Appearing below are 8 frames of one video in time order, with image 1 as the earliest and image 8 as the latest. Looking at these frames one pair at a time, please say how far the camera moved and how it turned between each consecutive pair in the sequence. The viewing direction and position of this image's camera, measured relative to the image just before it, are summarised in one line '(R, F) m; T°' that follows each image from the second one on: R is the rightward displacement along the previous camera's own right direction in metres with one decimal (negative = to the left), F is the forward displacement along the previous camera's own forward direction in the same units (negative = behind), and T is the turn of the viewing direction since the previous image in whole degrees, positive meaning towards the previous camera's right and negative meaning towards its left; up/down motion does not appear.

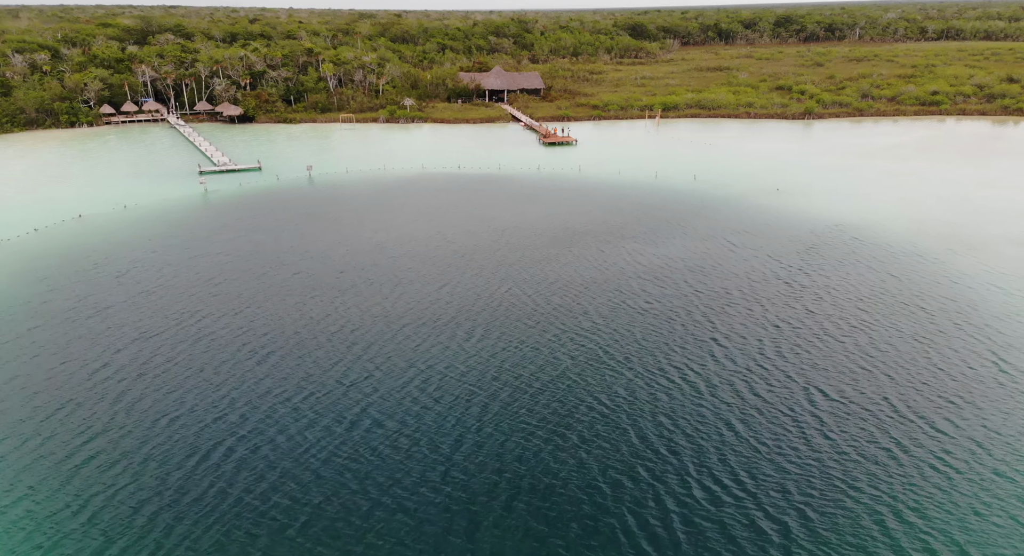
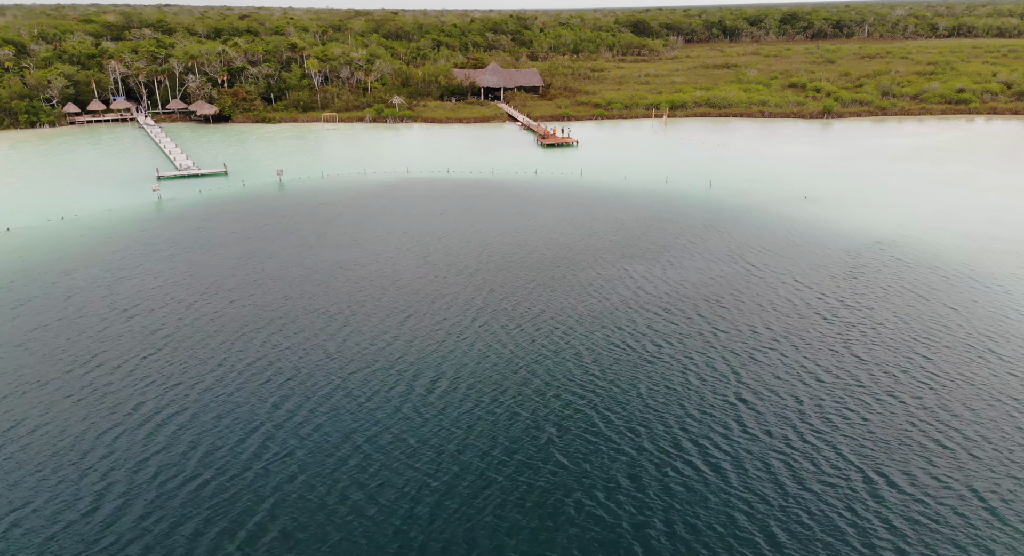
(+1.0, +6.5) m; 0°
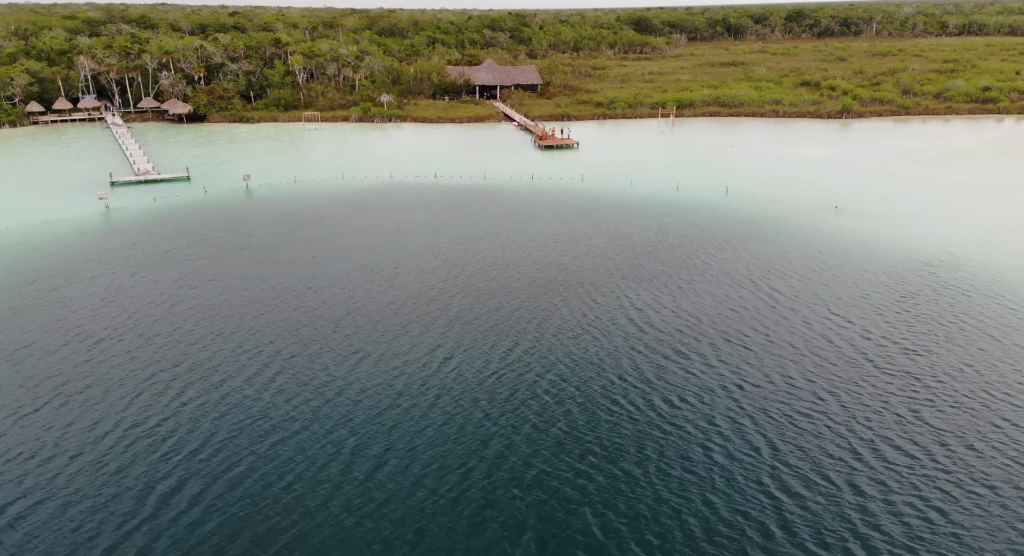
(+0.8, +5.9) m; 0°
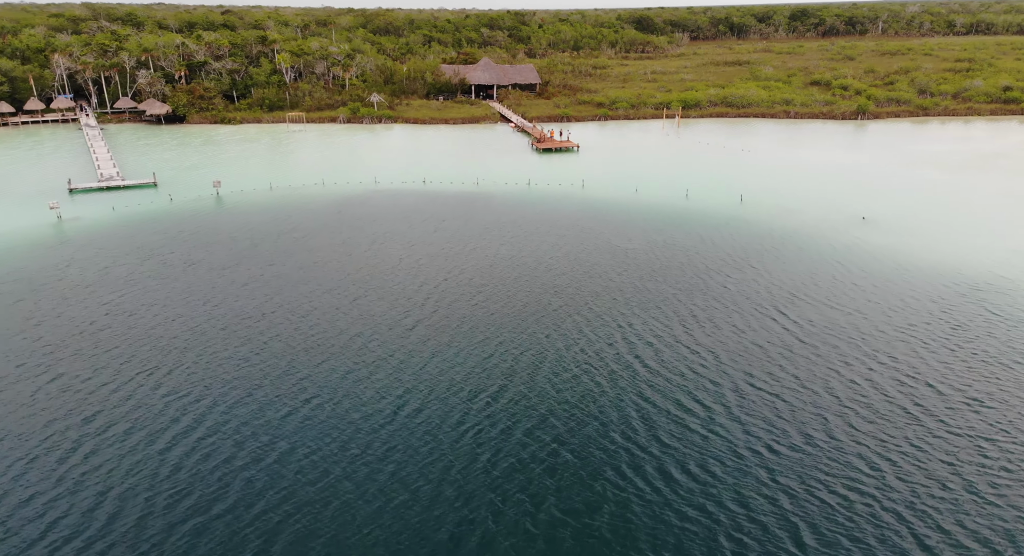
(+0.5, +4.4) m; 0°
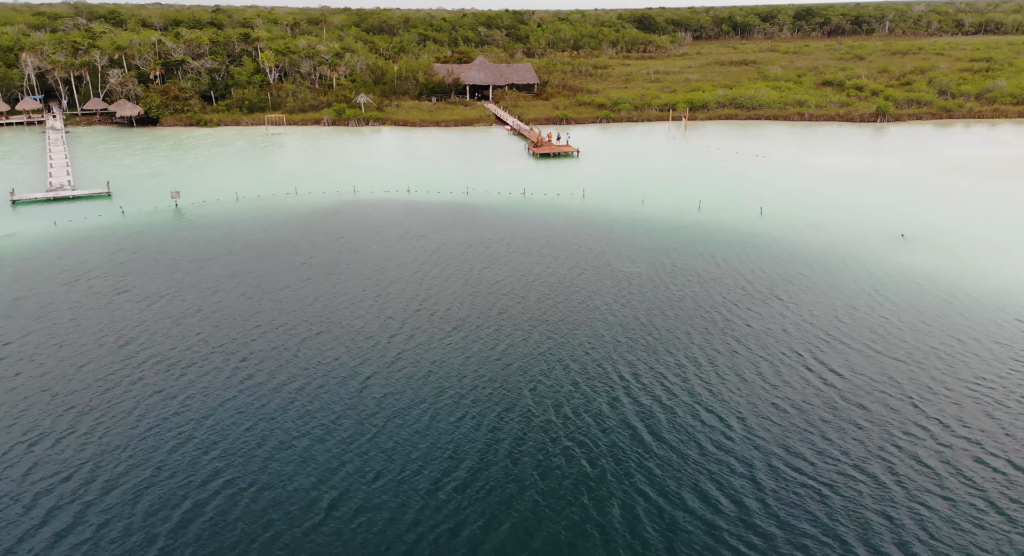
(+0.6, +5.0) m; 0°
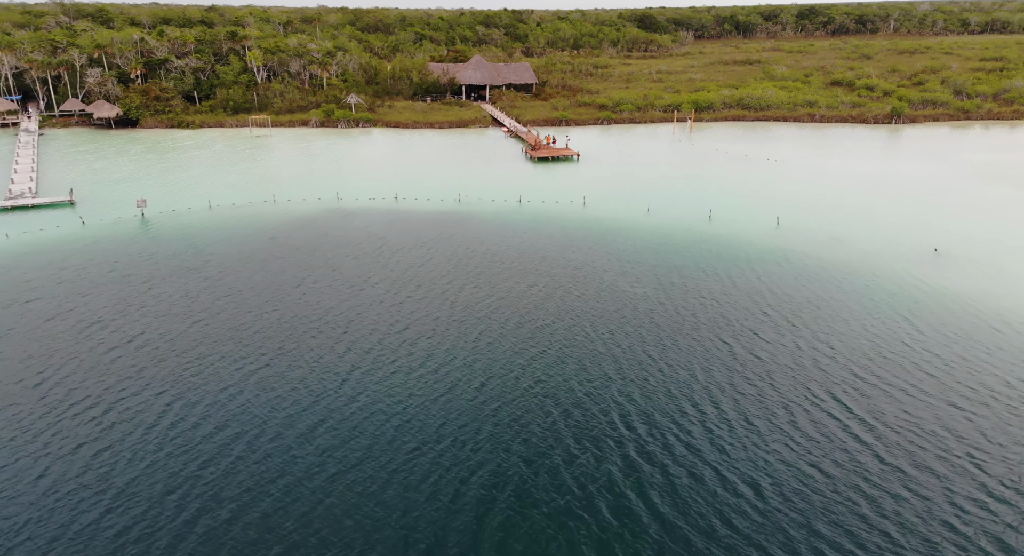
(+0.4, +3.4) m; 0°
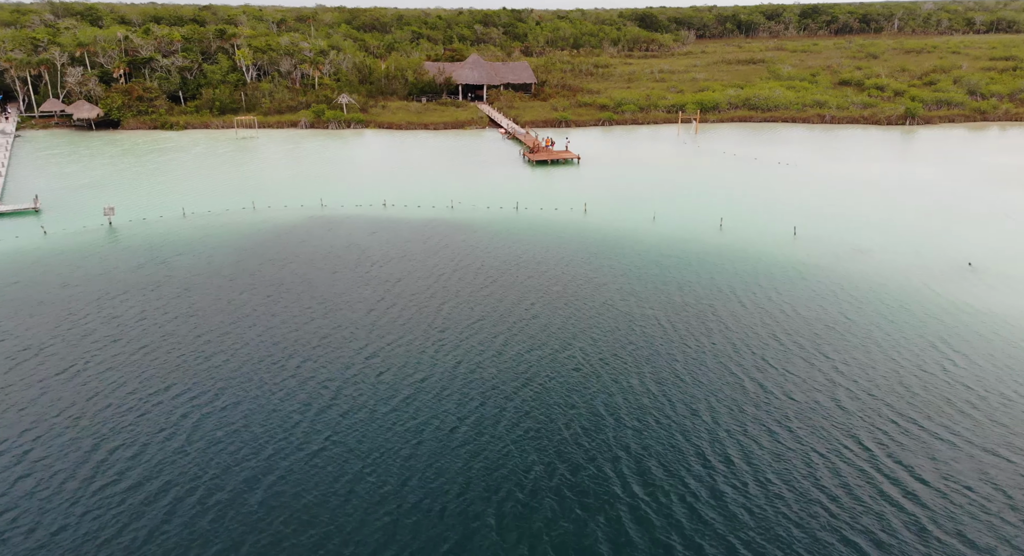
(+0.3, +2.8) m; 0°
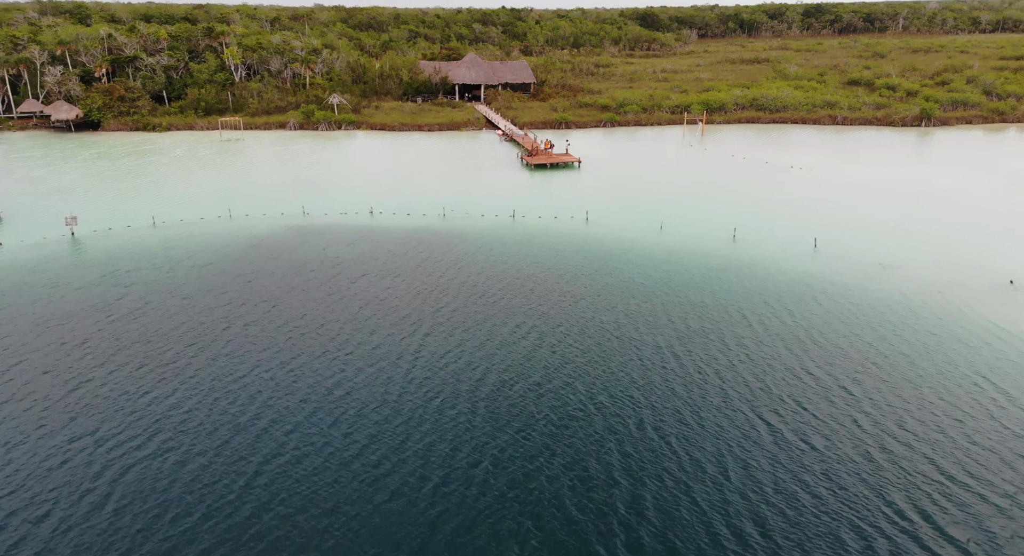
(+0.3, +2.9) m; 0°
